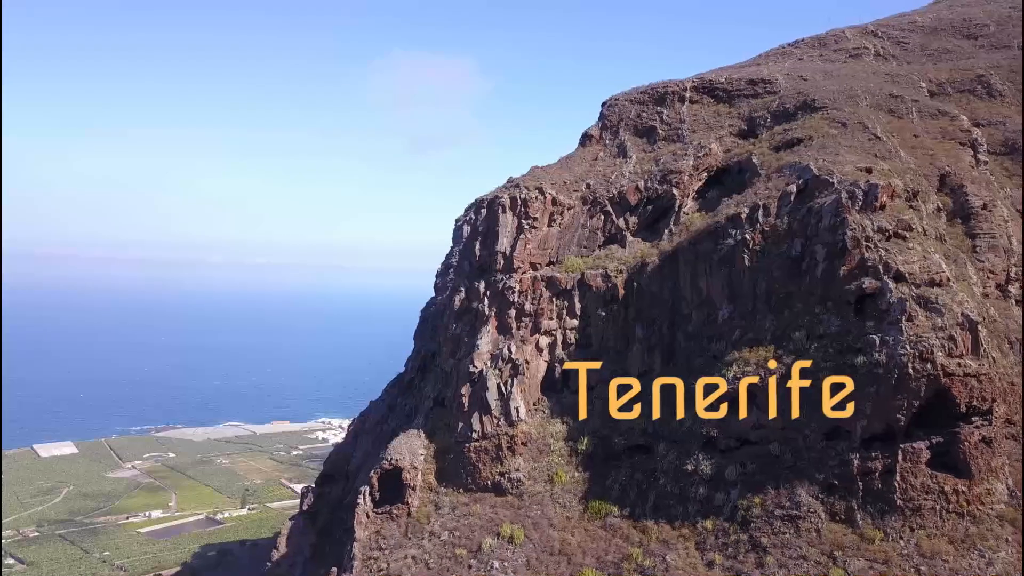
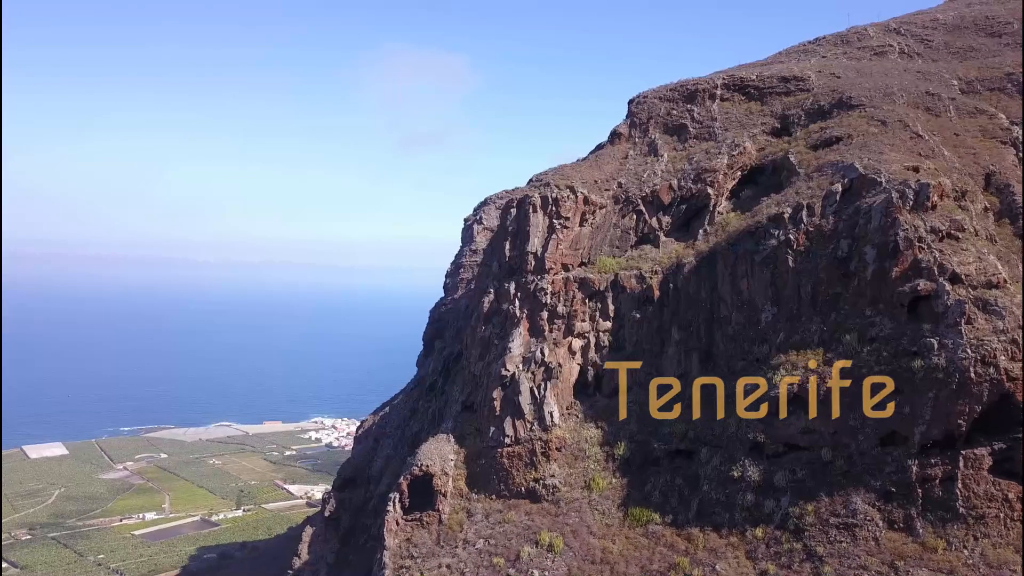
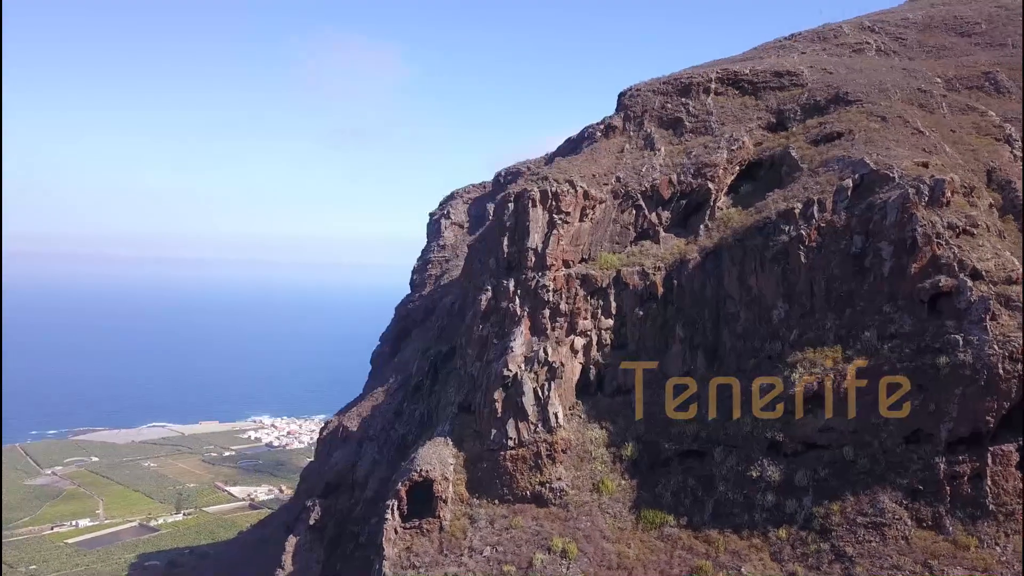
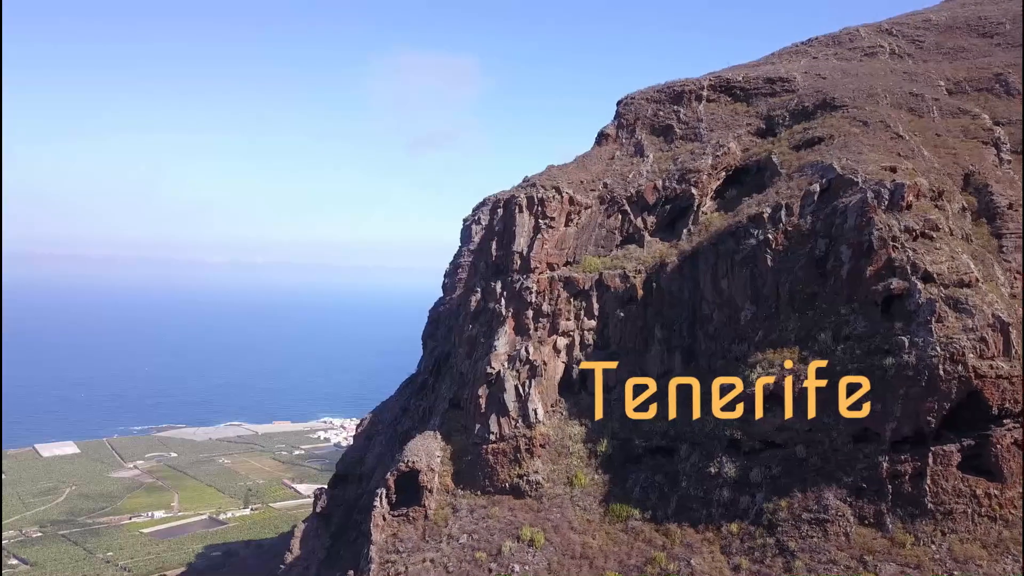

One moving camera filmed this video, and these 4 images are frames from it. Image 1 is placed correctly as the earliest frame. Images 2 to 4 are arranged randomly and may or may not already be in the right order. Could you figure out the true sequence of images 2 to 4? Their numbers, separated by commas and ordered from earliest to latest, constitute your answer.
4, 2, 3
